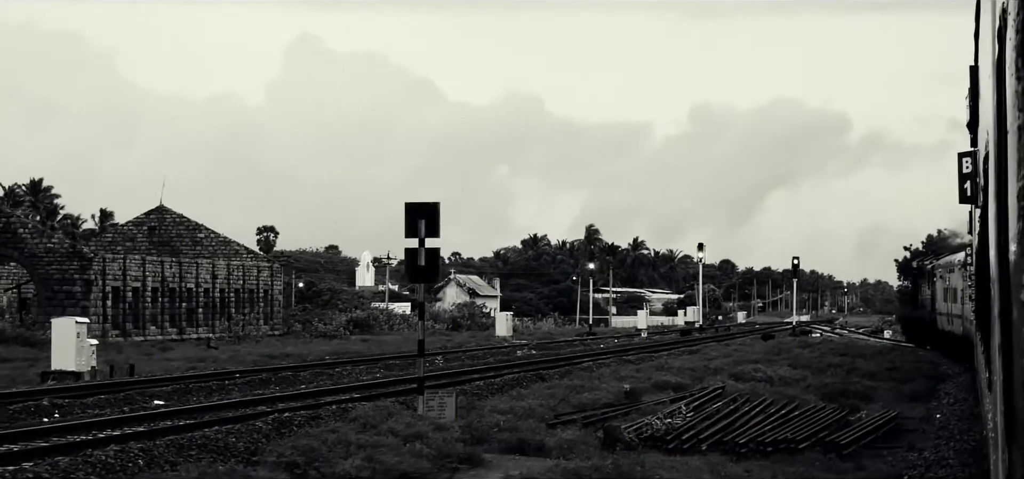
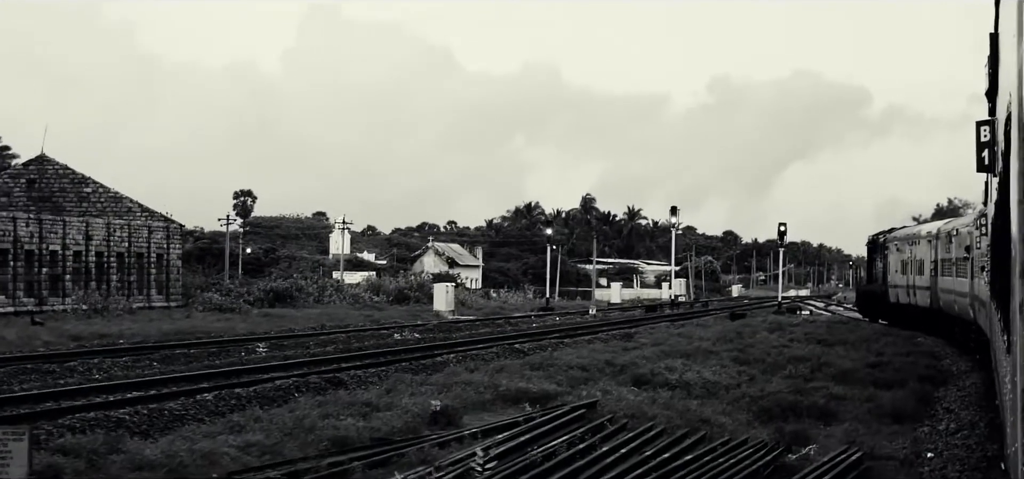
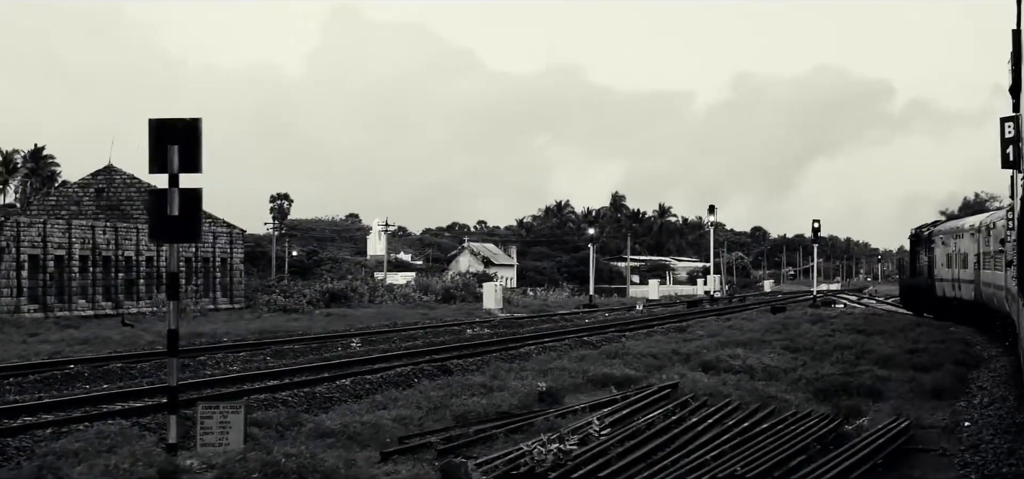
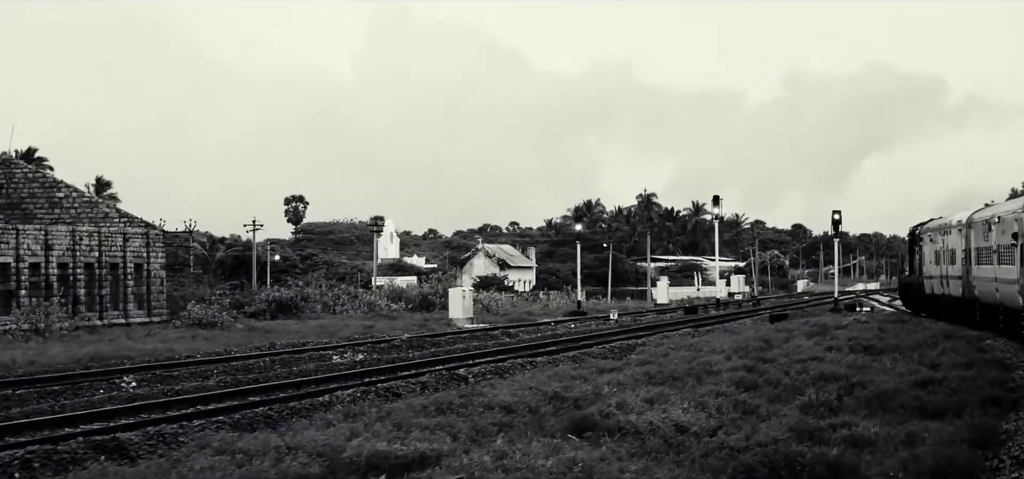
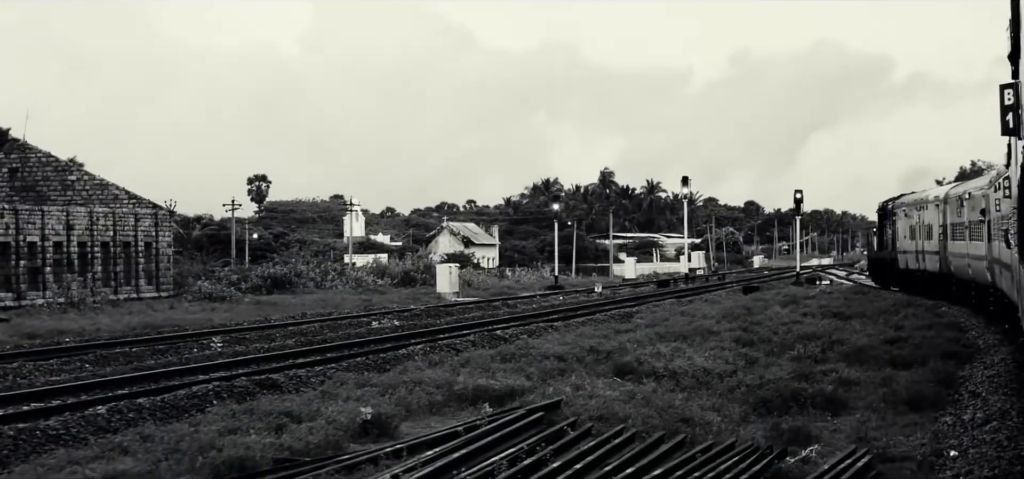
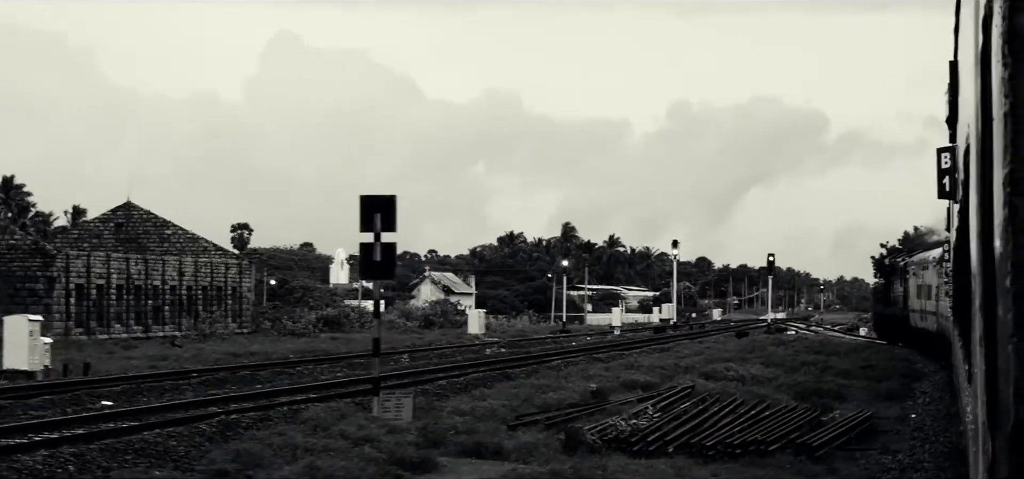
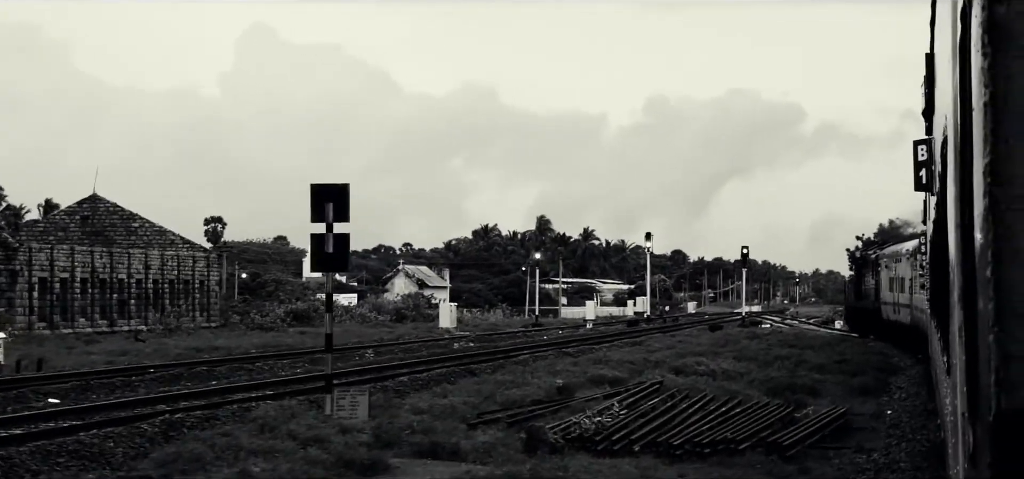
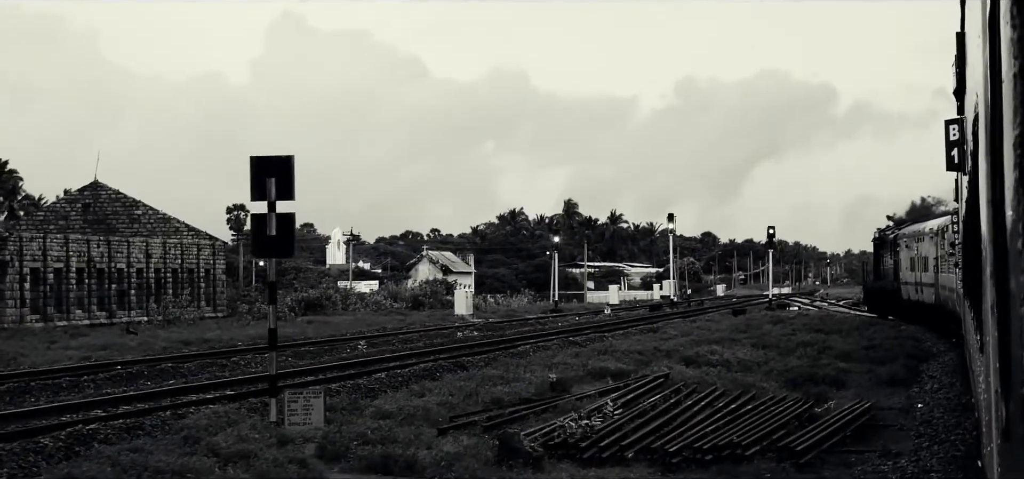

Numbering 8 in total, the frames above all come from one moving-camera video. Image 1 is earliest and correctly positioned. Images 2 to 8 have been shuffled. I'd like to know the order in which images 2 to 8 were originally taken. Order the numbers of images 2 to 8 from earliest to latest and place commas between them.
6, 7, 8, 3, 2, 5, 4
